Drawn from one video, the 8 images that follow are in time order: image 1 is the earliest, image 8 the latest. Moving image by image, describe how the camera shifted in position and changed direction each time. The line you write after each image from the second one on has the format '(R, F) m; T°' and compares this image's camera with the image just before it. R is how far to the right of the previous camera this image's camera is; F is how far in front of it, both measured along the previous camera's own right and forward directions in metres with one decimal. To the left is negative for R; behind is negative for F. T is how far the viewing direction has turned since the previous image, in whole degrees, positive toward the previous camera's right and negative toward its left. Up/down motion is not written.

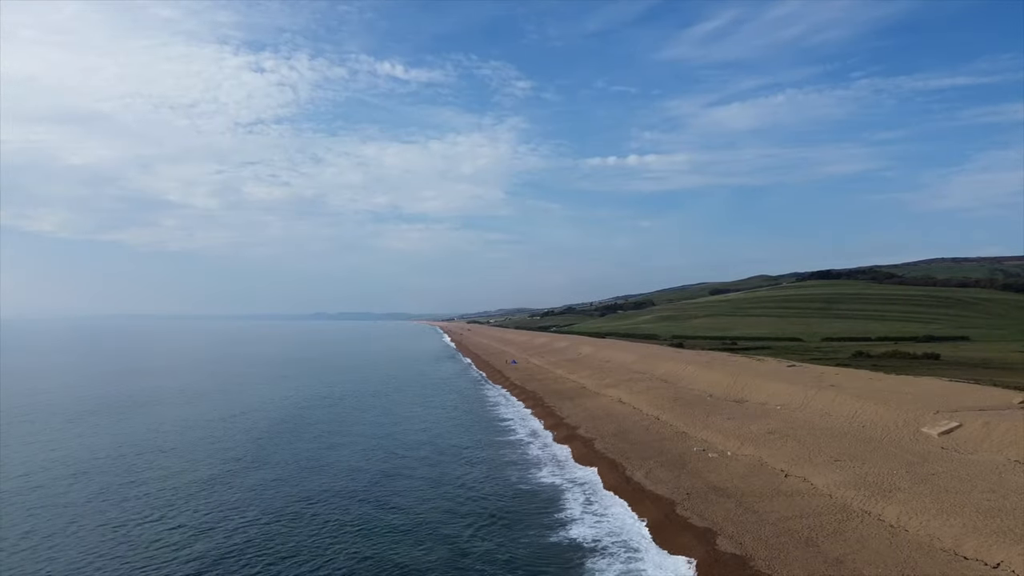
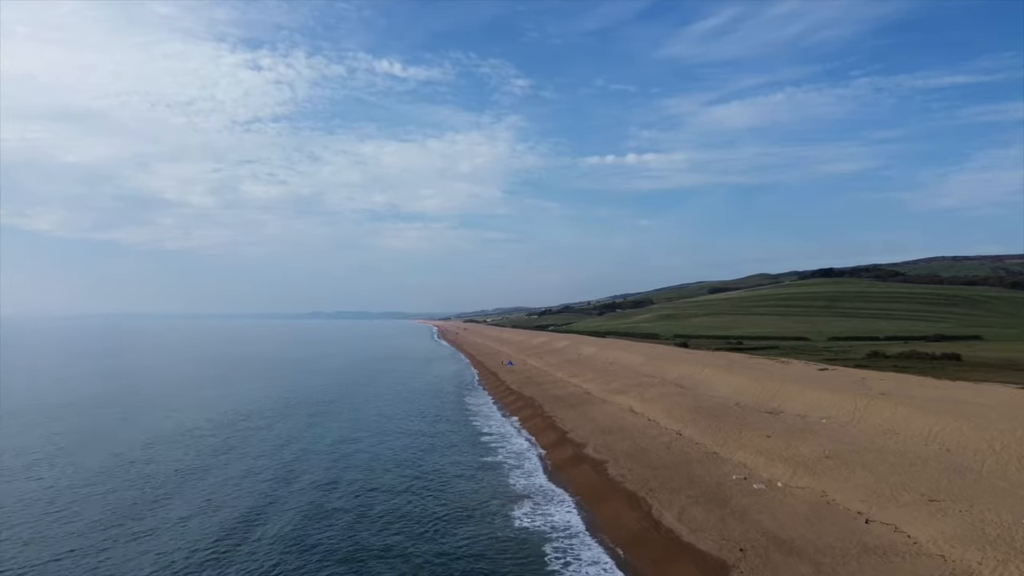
(+0.1, +4.0) m; 0°
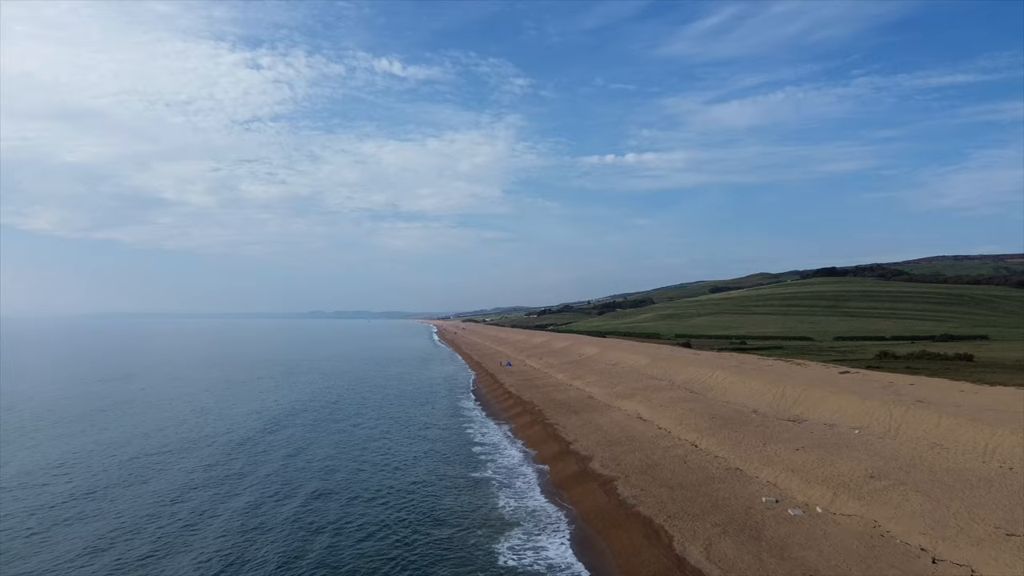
(+0.1, +2.1) m; 0°
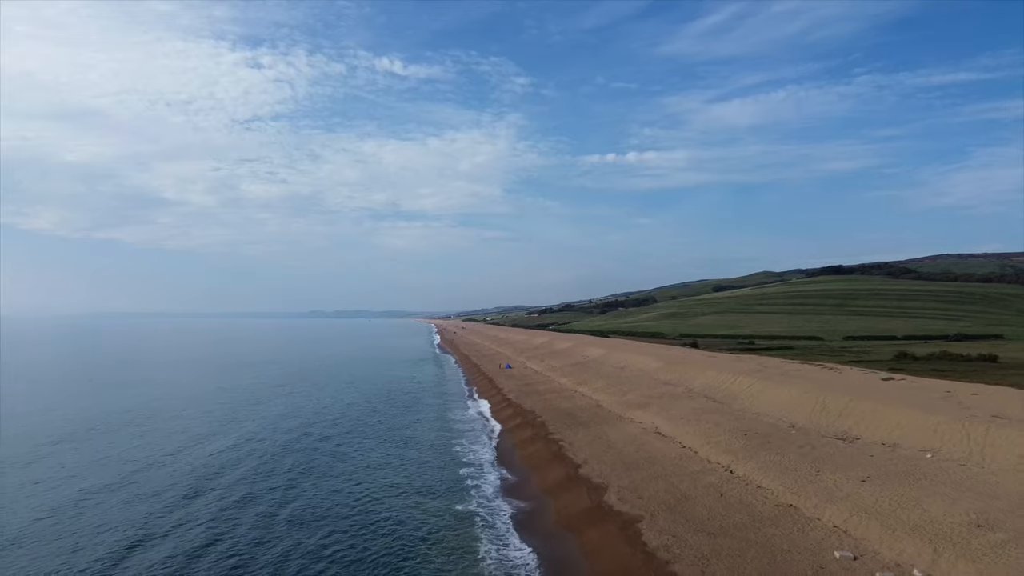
(+0.1, +3.3) m; 0°
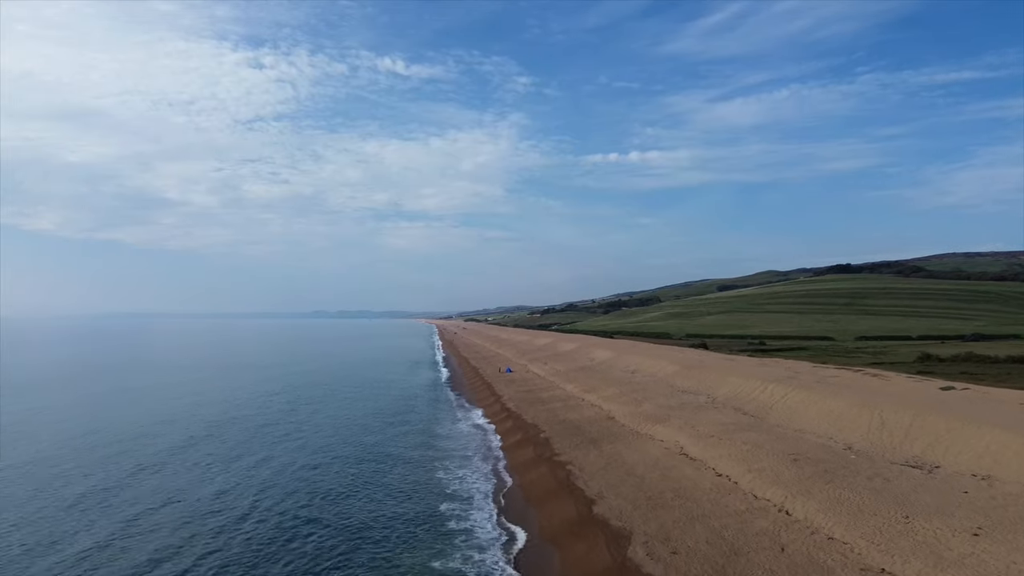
(+0.1, +3.4) m; 0°
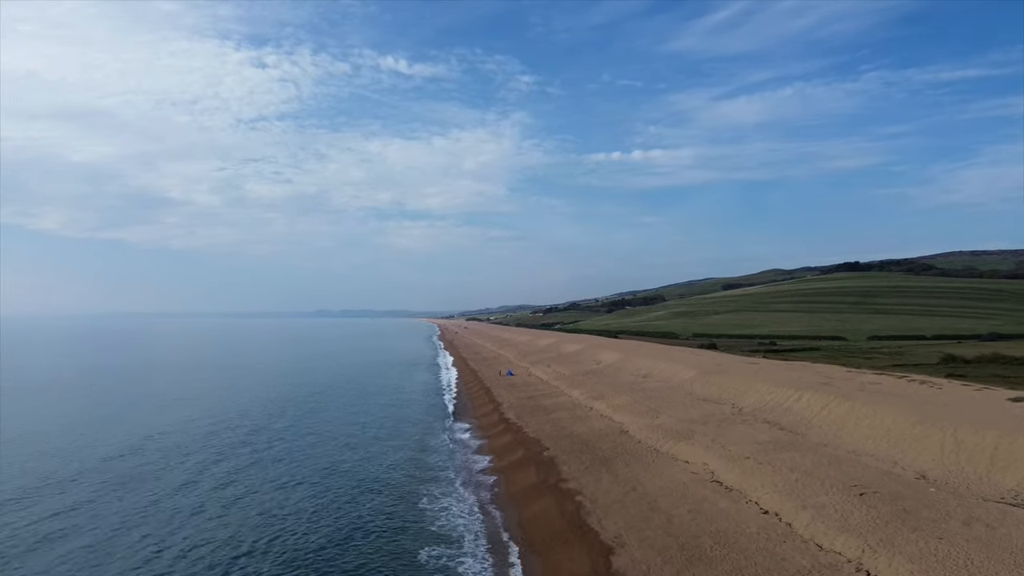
(+0.1, +3.0) m; 0°
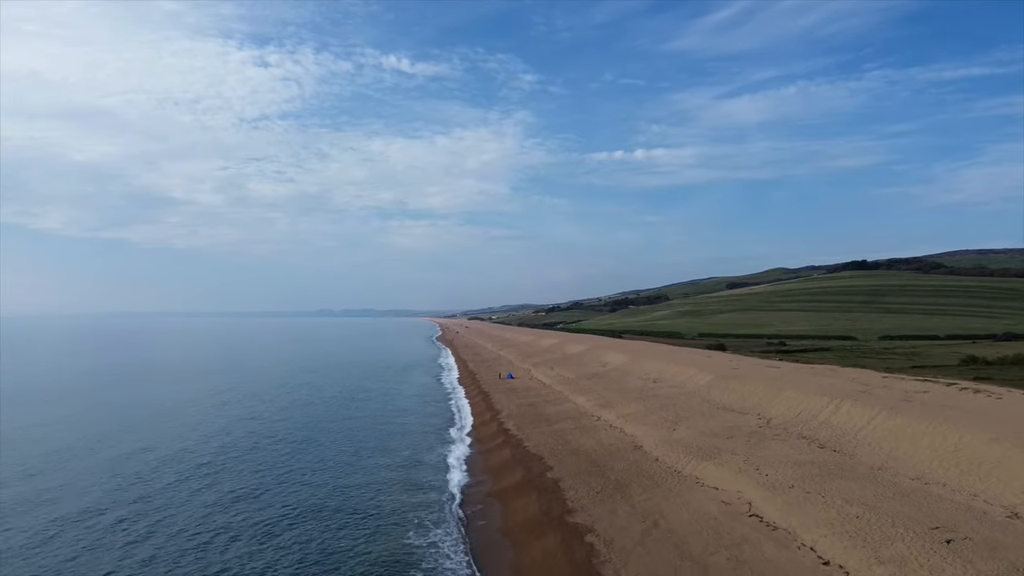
(+0.1, +2.6) m; 0°
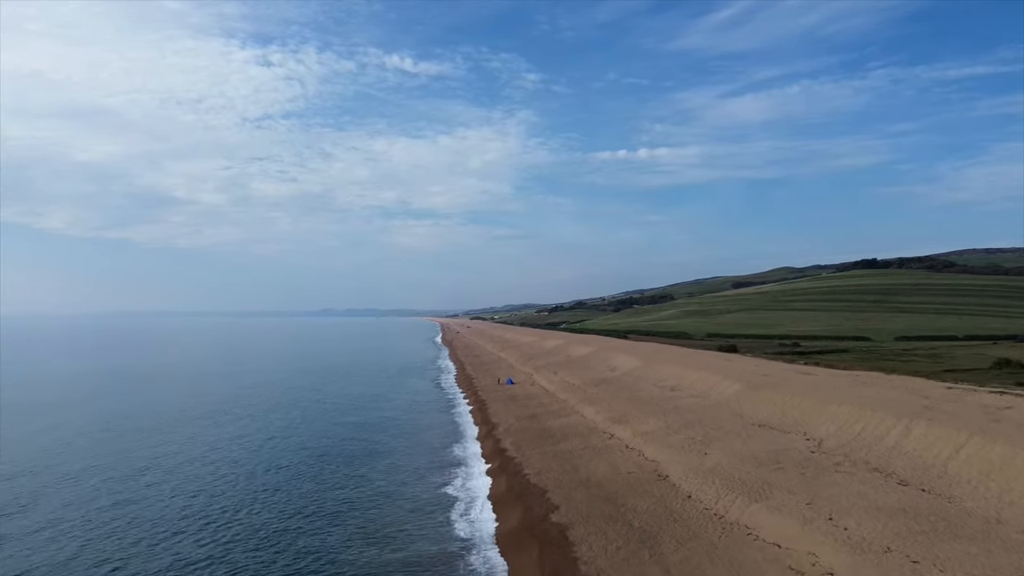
(+0.2, +3.6) m; 0°
